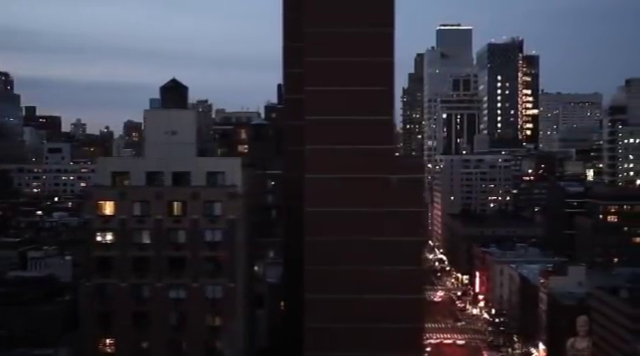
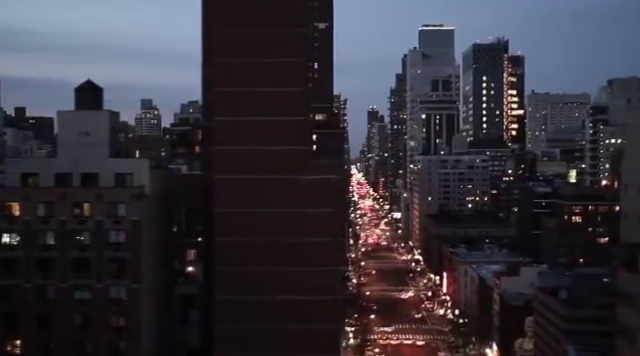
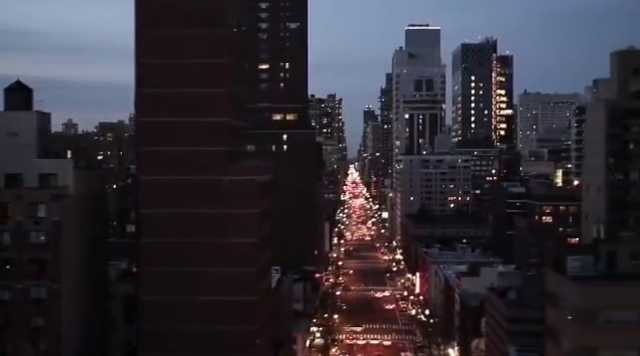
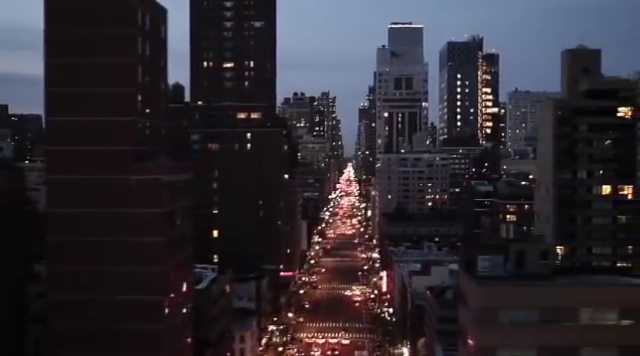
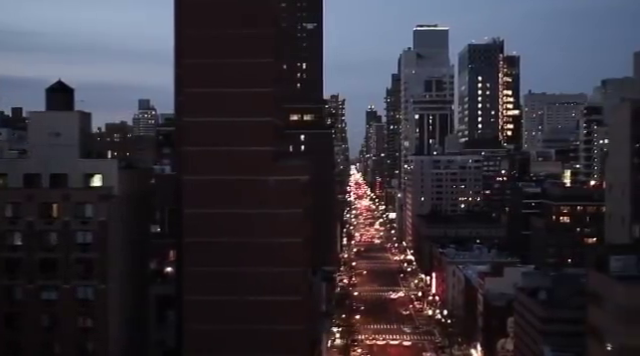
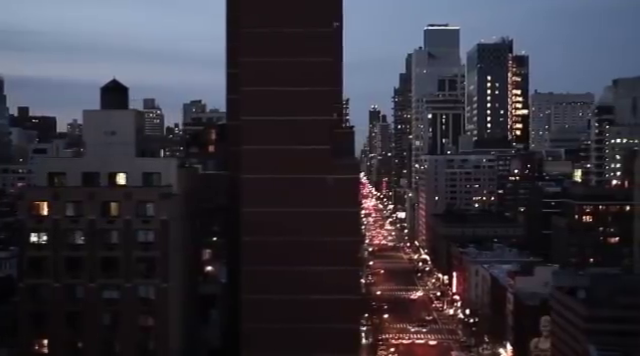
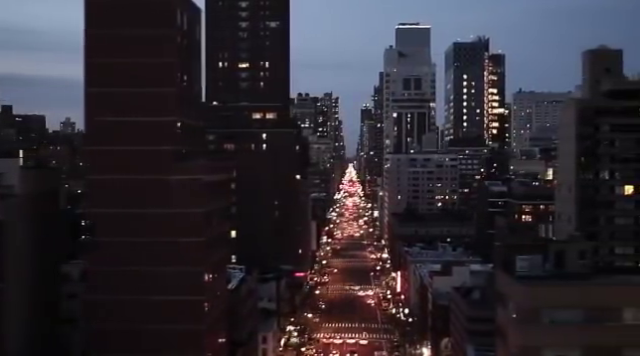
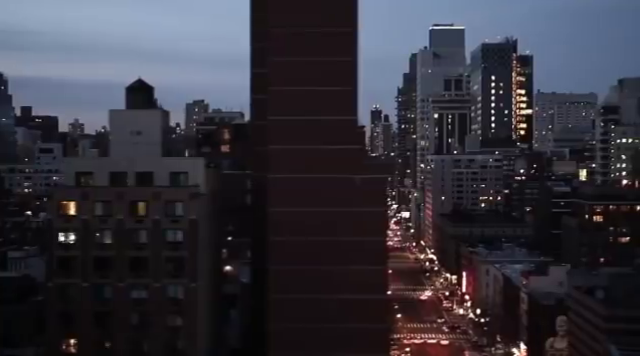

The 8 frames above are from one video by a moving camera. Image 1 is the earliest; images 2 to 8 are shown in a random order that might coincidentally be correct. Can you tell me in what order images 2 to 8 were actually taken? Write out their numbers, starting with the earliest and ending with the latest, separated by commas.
8, 6, 2, 5, 3, 7, 4
